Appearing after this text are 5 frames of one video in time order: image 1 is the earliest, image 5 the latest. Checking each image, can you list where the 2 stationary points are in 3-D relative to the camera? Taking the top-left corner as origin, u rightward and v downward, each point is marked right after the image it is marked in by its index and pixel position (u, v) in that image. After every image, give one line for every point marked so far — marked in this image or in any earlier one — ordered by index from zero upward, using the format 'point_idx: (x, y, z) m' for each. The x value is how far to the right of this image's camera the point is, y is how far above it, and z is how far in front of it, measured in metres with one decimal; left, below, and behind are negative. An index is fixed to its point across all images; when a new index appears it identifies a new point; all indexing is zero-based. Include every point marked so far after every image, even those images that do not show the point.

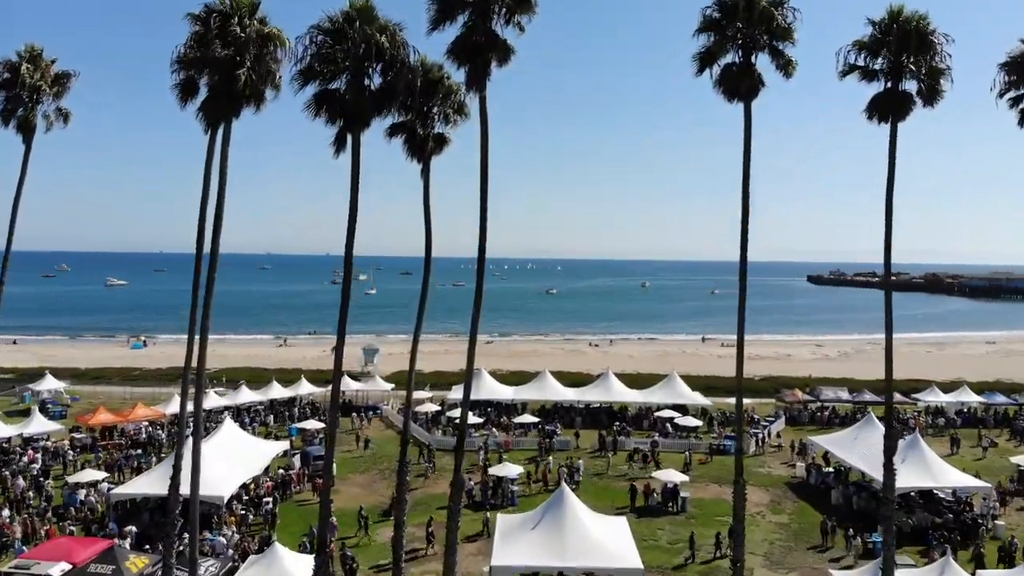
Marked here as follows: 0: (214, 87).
0: (-5.9, +4.0, +13.5) m
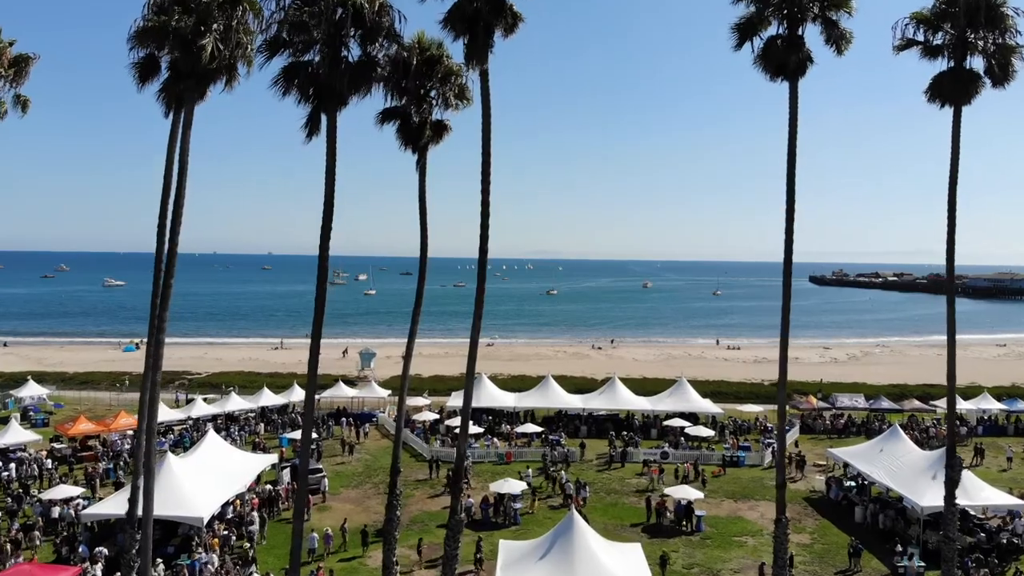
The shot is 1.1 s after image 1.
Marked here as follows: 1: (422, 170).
0: (-5.8, +3.9, +11.8) m
1: (-2.5, +3.1, +17.8) m
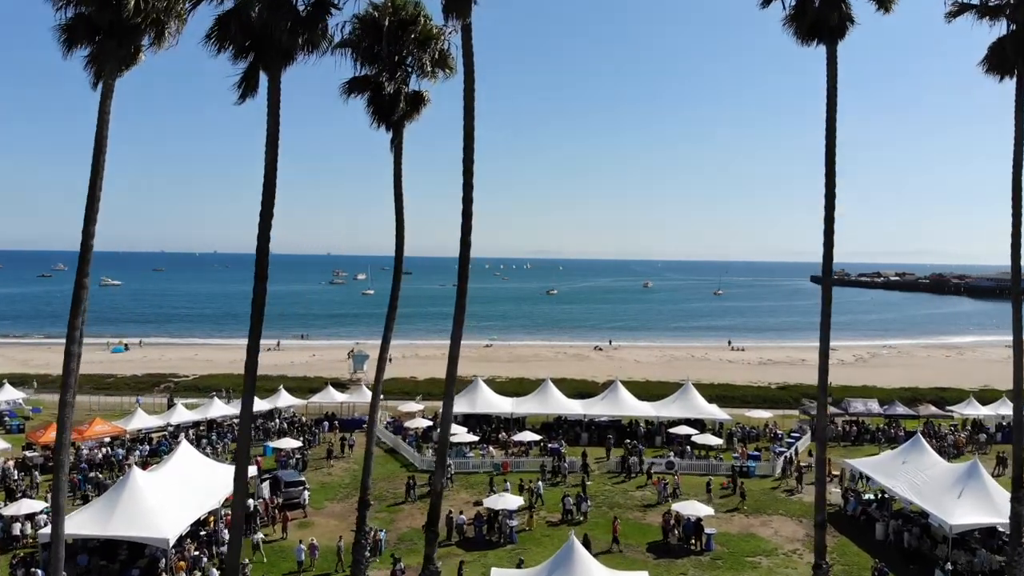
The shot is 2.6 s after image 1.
0: (-5.9, +3.8, +10.0) m
1: (-2.7, +3.1, +16.0) m
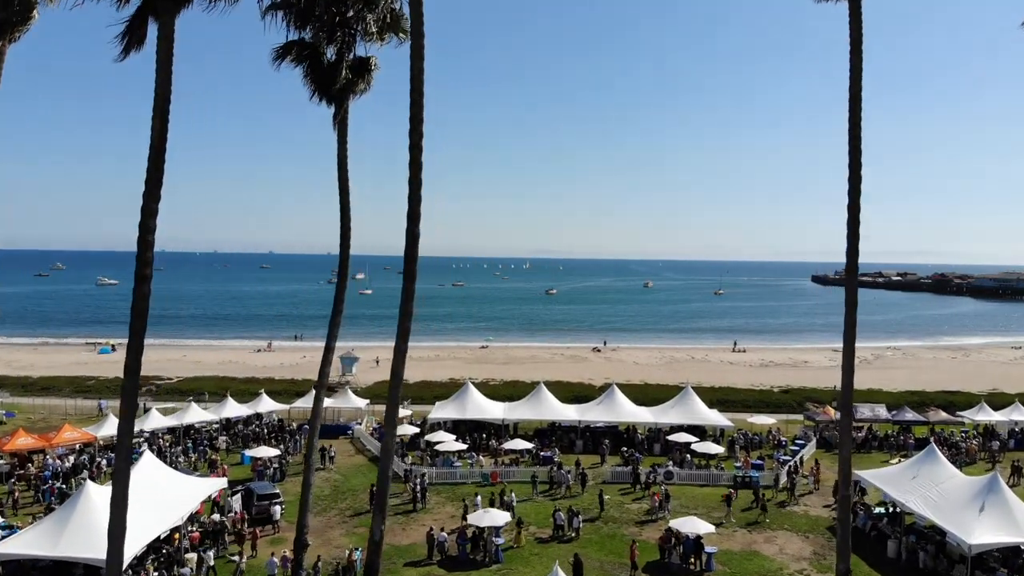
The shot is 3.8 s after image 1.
0: (-6.4, +3.8, +8.4) m
1: (-3.1, +3.1, +14.4) m
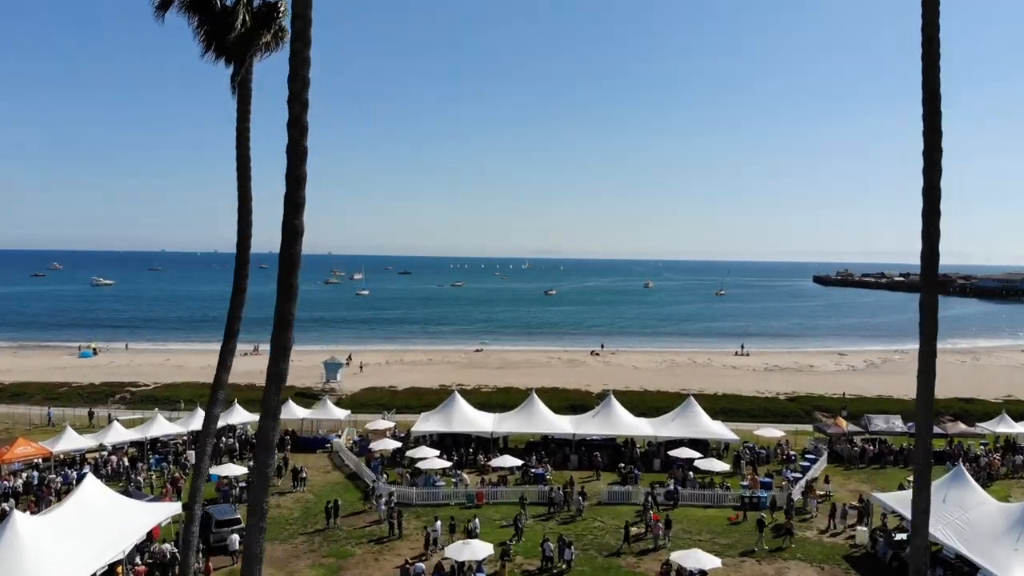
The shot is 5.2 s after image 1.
0: (-6.9, +3.7, +6.1) m
1: (-3.6, +2.9, +12.1) m
